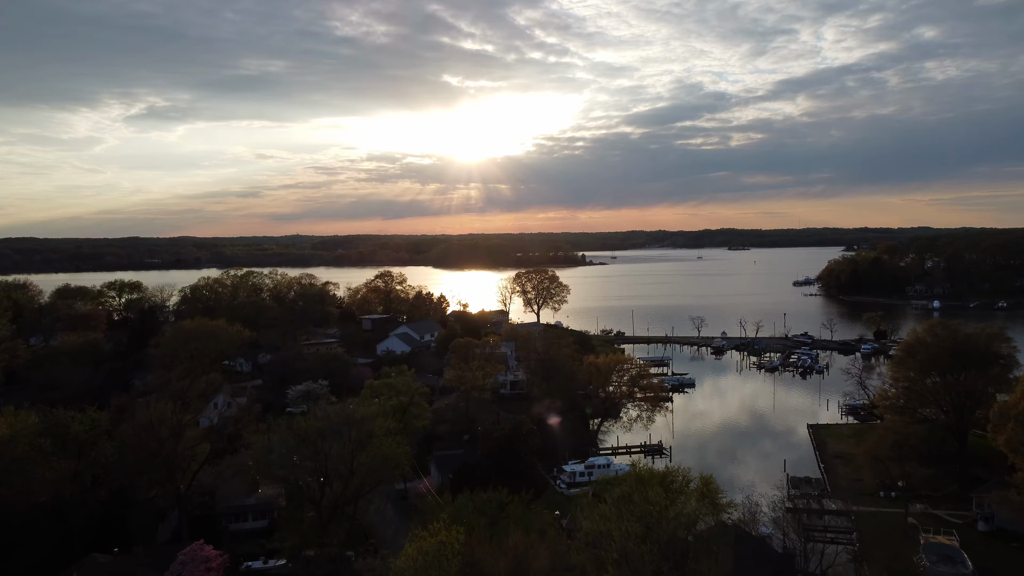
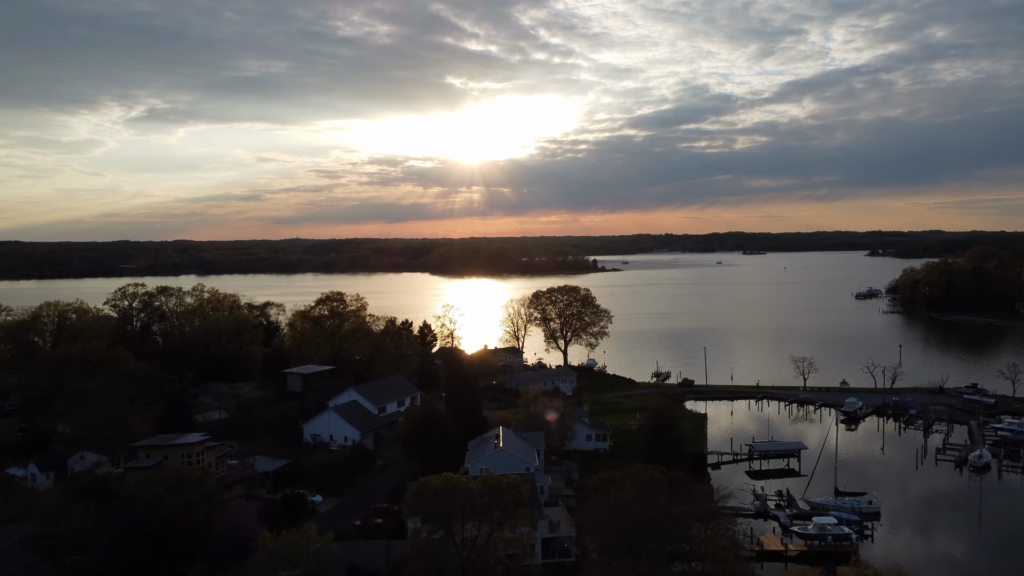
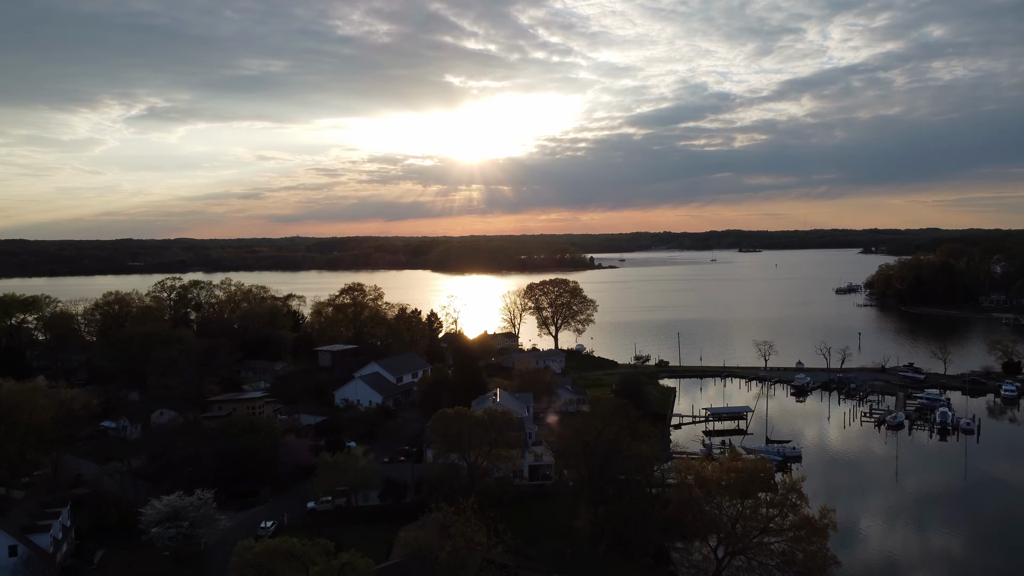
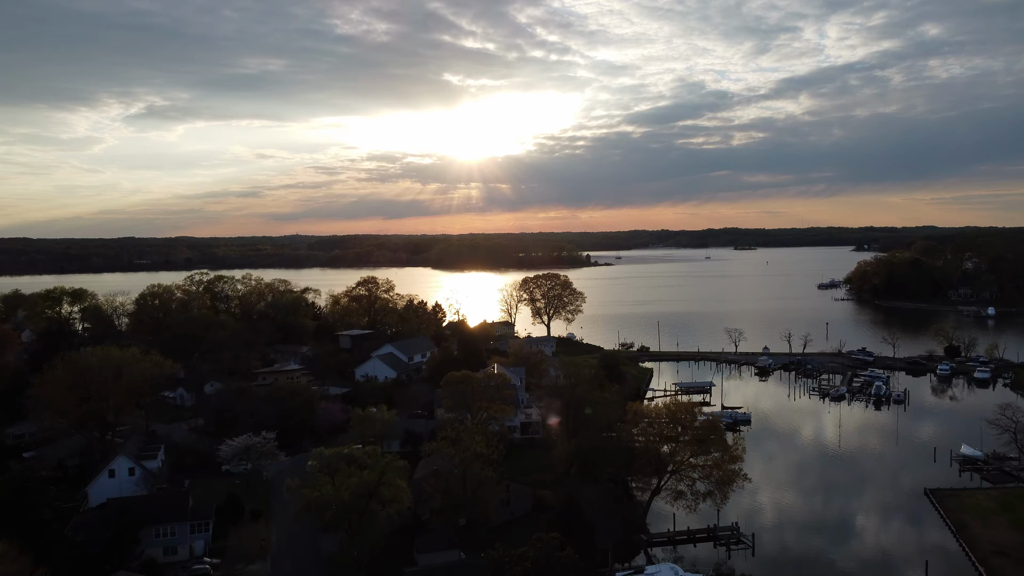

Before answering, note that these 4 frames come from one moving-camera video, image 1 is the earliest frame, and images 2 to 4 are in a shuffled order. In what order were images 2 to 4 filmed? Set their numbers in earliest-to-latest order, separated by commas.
4, 3, 2
